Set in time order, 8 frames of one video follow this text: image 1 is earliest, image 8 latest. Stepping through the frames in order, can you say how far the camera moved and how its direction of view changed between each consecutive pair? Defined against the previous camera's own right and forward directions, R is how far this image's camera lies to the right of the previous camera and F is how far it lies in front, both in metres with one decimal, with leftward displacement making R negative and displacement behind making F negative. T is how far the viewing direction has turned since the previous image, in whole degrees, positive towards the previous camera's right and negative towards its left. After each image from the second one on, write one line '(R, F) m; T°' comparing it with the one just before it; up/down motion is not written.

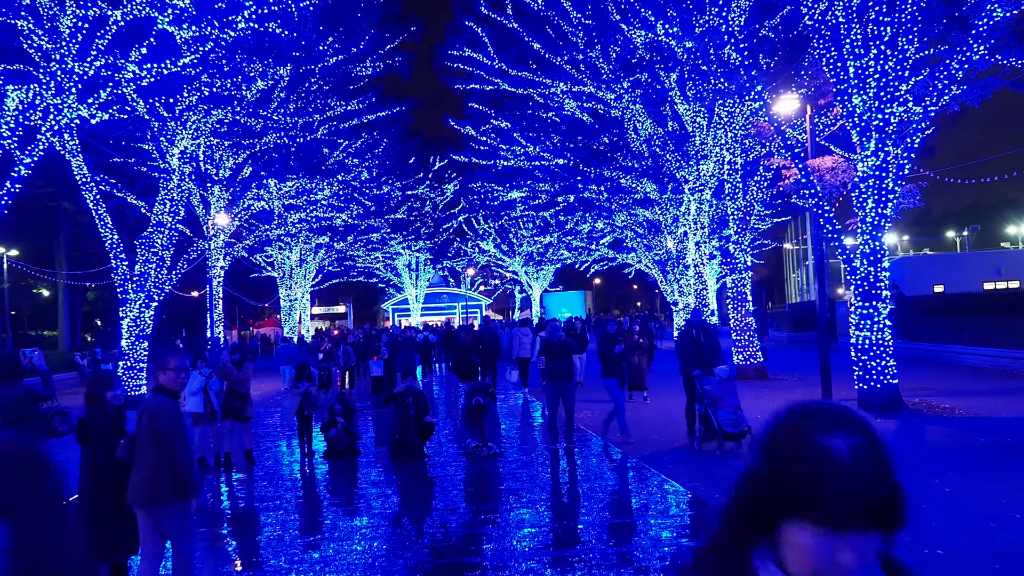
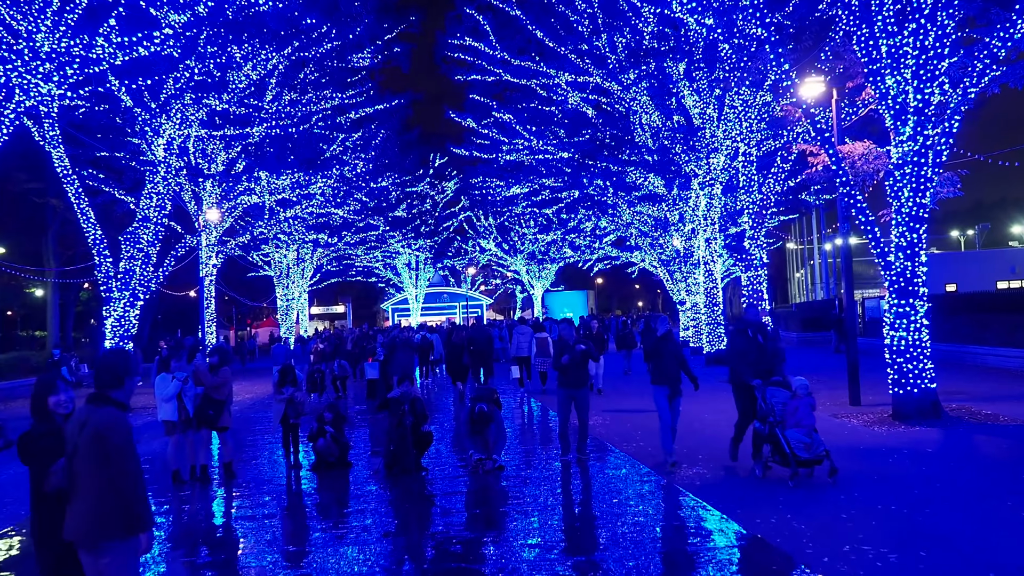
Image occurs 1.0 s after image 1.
(-0.1, +1.0) m; 0°
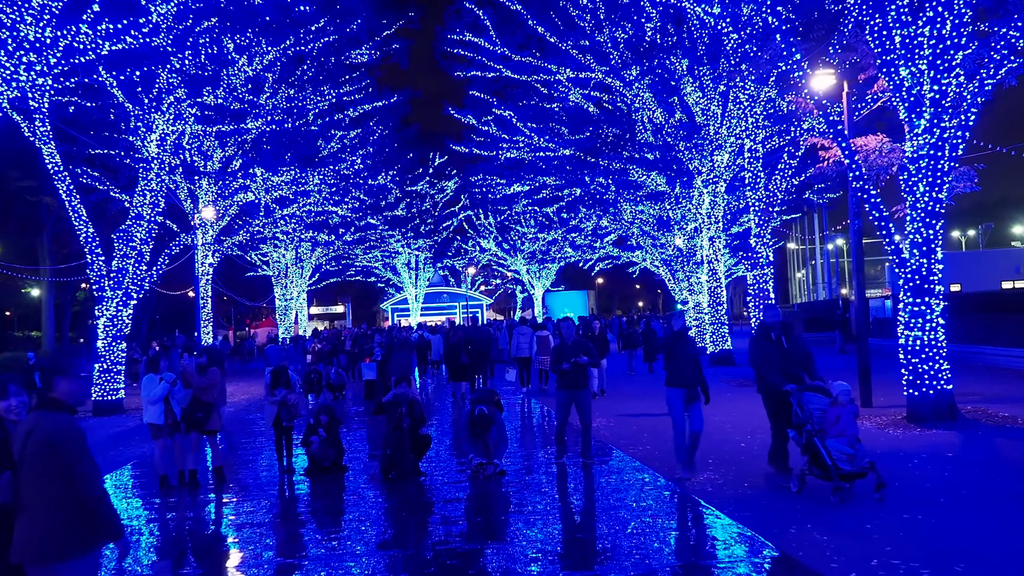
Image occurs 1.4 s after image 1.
(0.0, +0.4) m; 0°
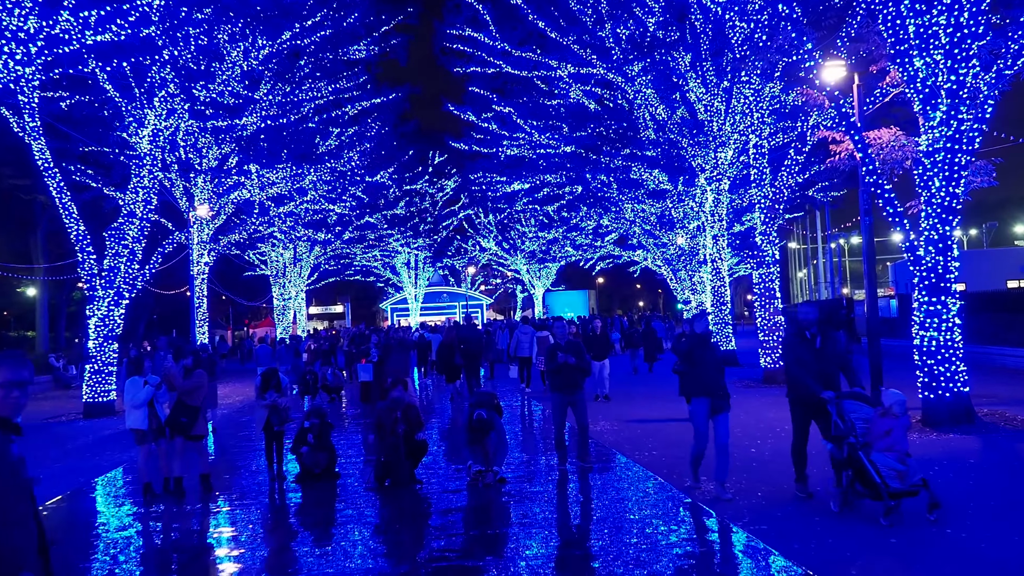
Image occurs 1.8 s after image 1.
(0.0, +0.4) m; 0°
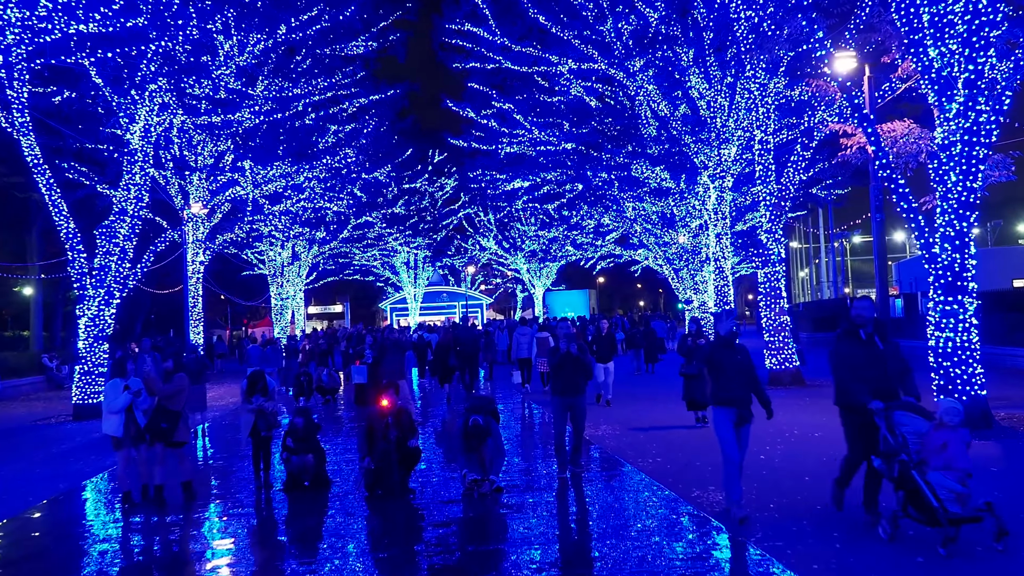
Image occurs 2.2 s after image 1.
(0.0, +0.4) m; 0°
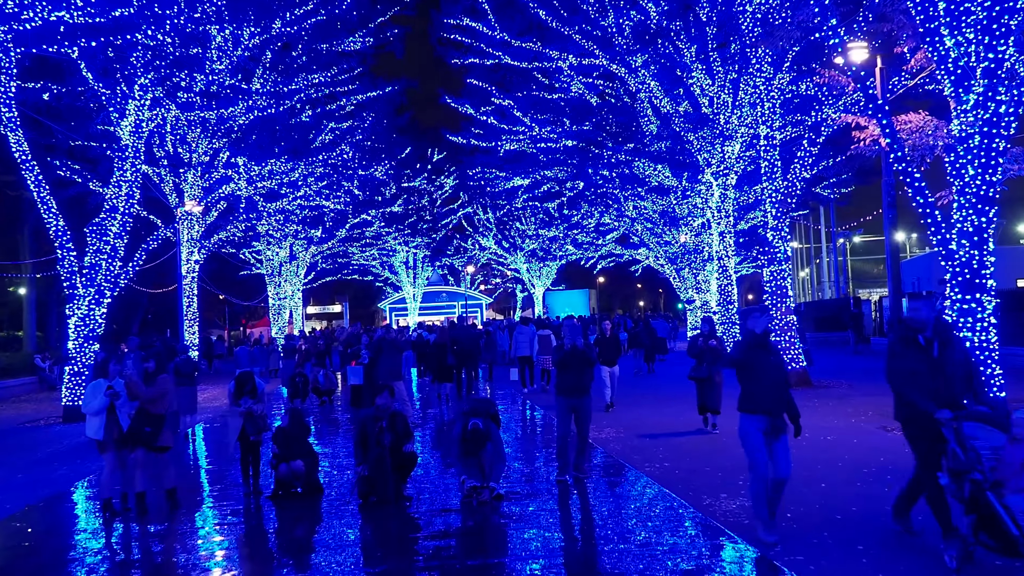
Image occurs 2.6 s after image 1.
(0.0, +0.4) m; 0°
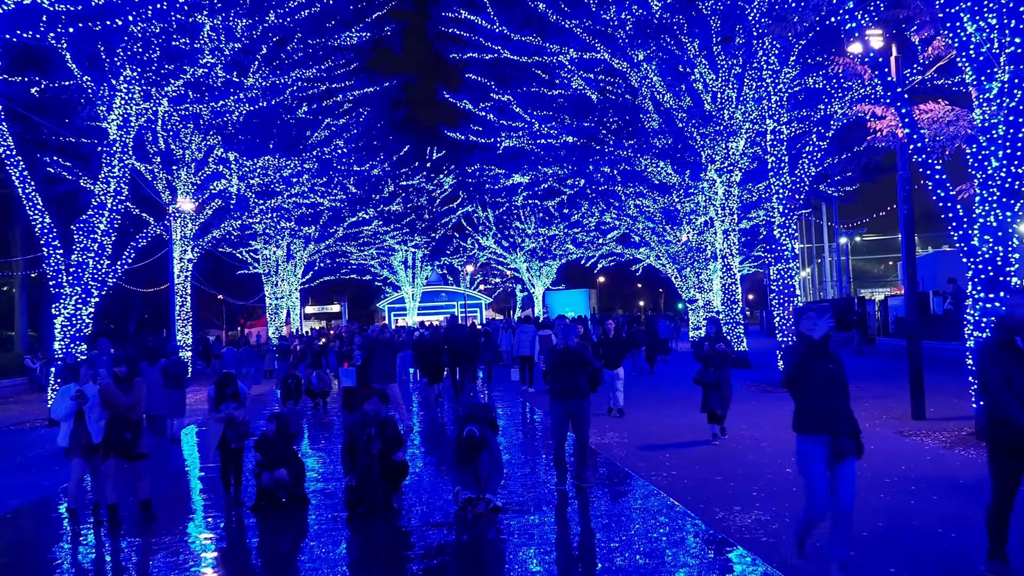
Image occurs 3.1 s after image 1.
(0.0, +0.5) m; 0°
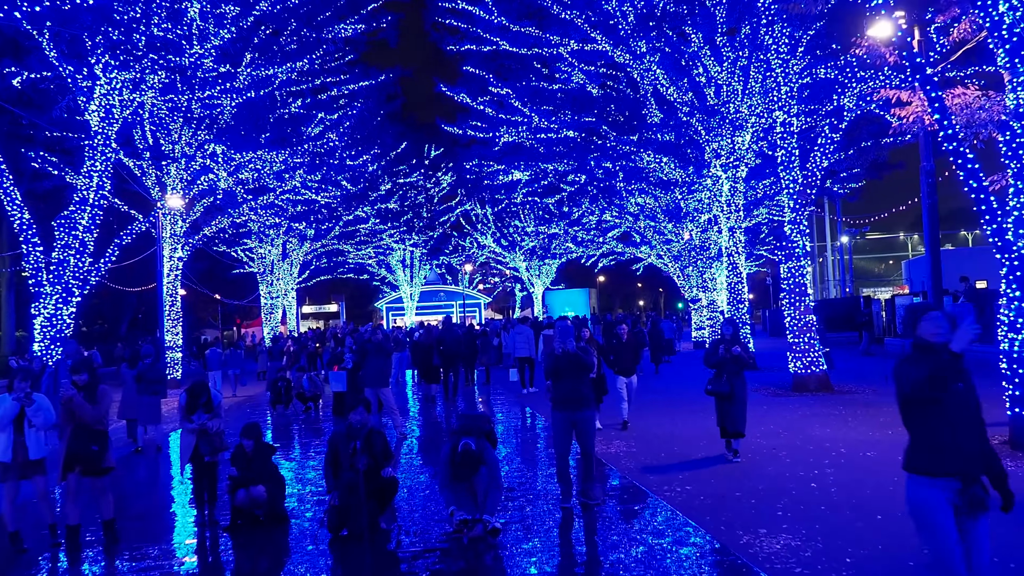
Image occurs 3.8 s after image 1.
(0.0, +0.7) m; 0°
